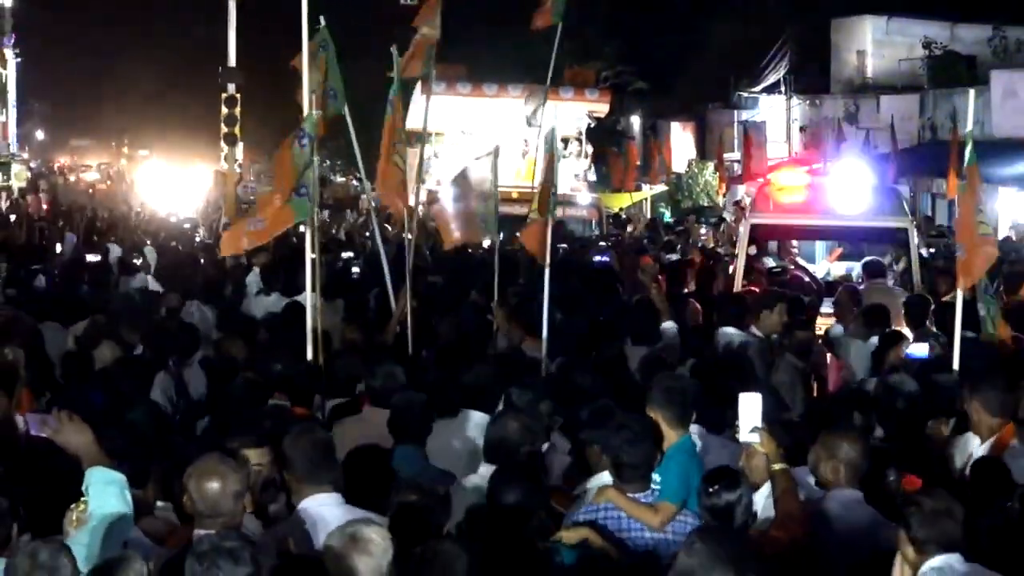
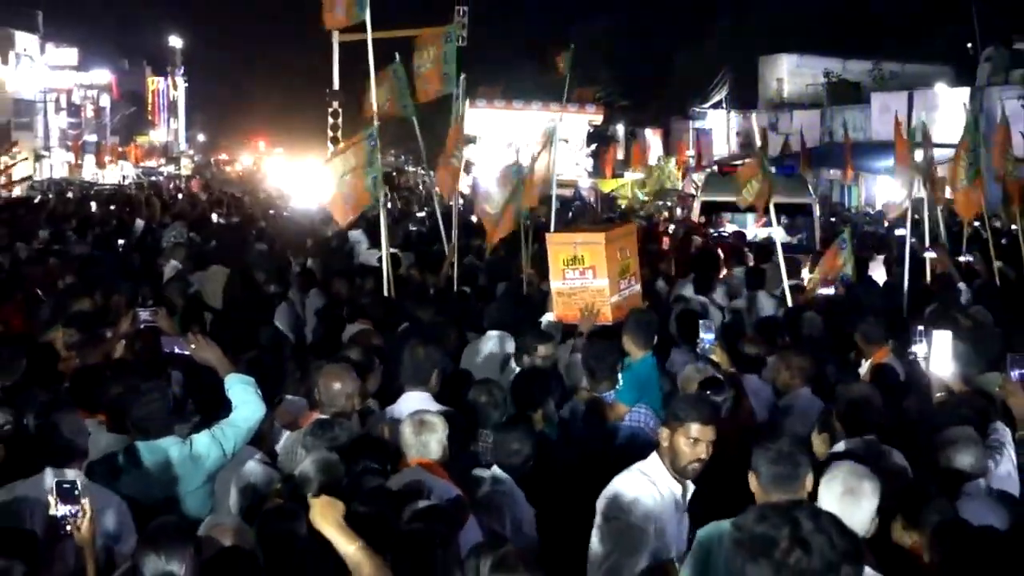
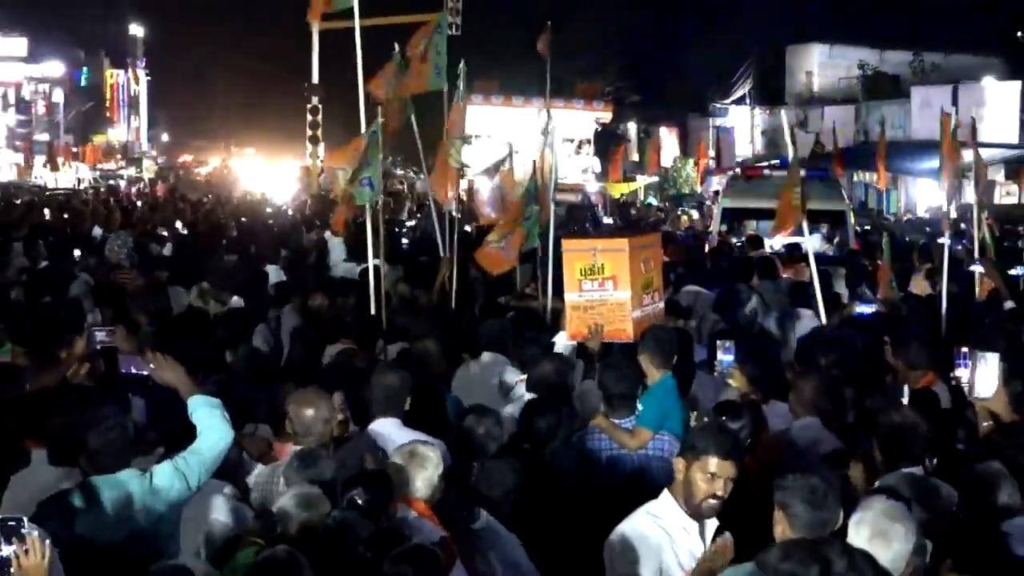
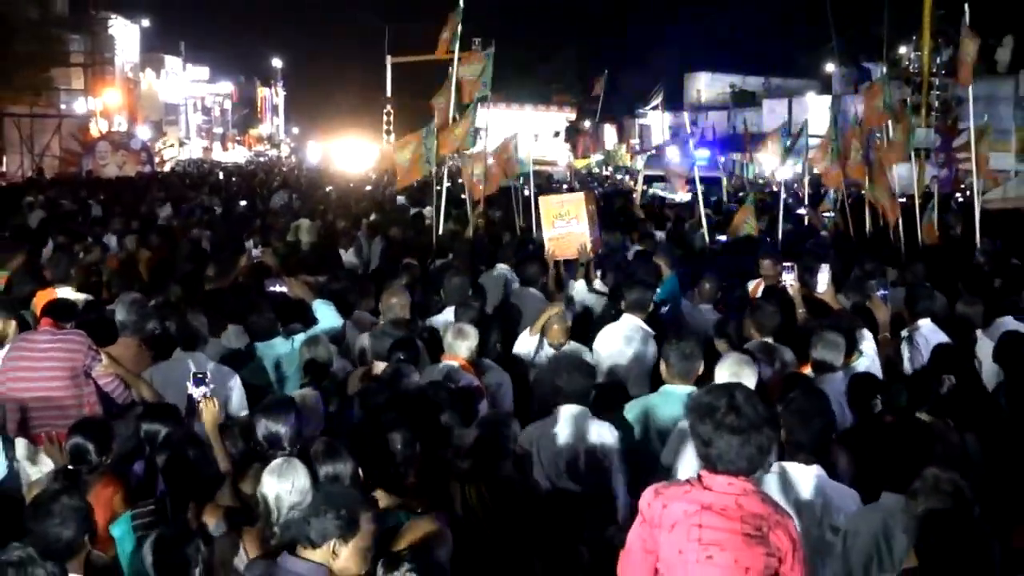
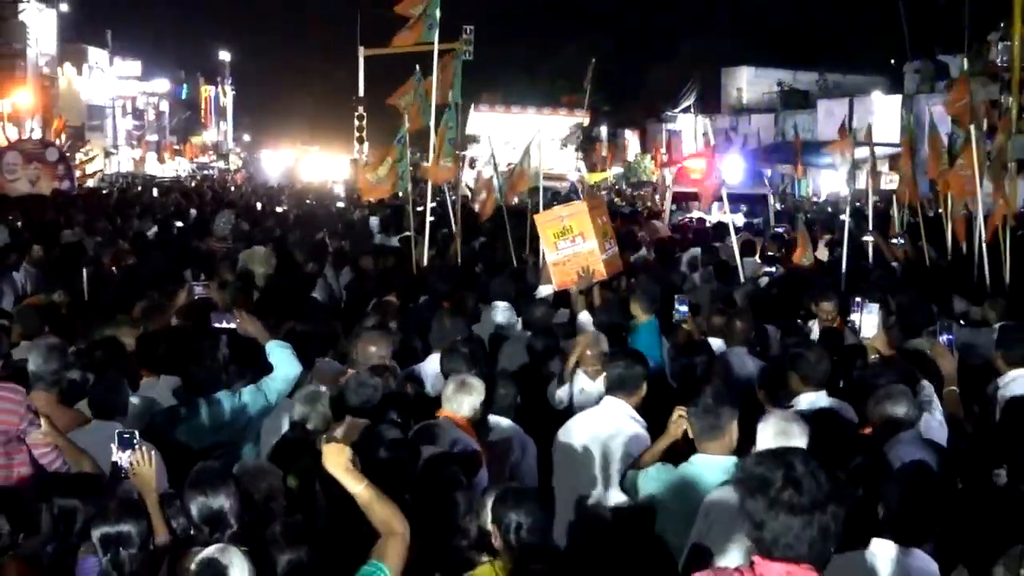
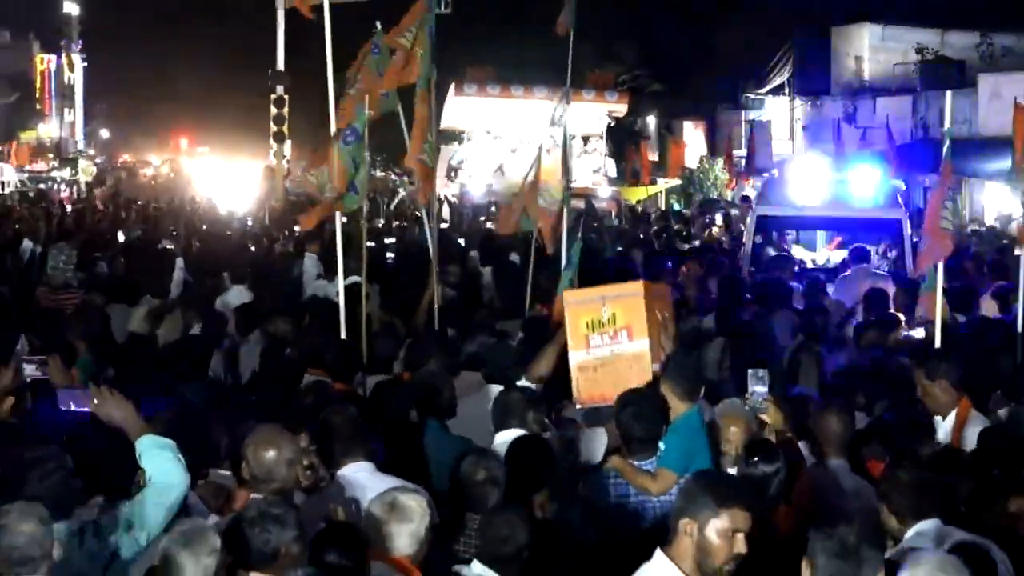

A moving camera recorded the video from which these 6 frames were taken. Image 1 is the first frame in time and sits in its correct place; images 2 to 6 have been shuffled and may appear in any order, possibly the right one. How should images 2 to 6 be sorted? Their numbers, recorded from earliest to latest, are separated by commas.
6, 3, 2, 5, 4
